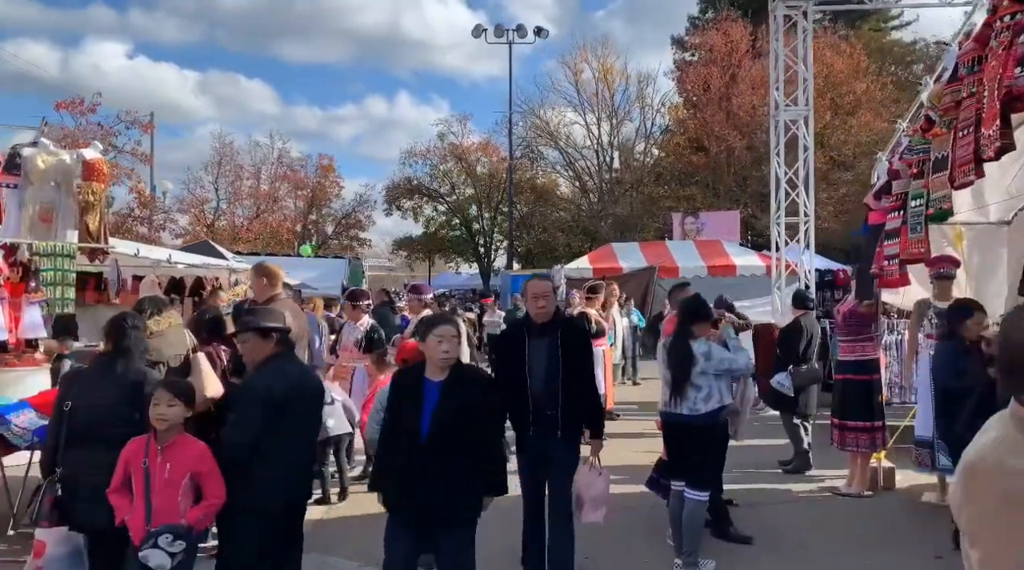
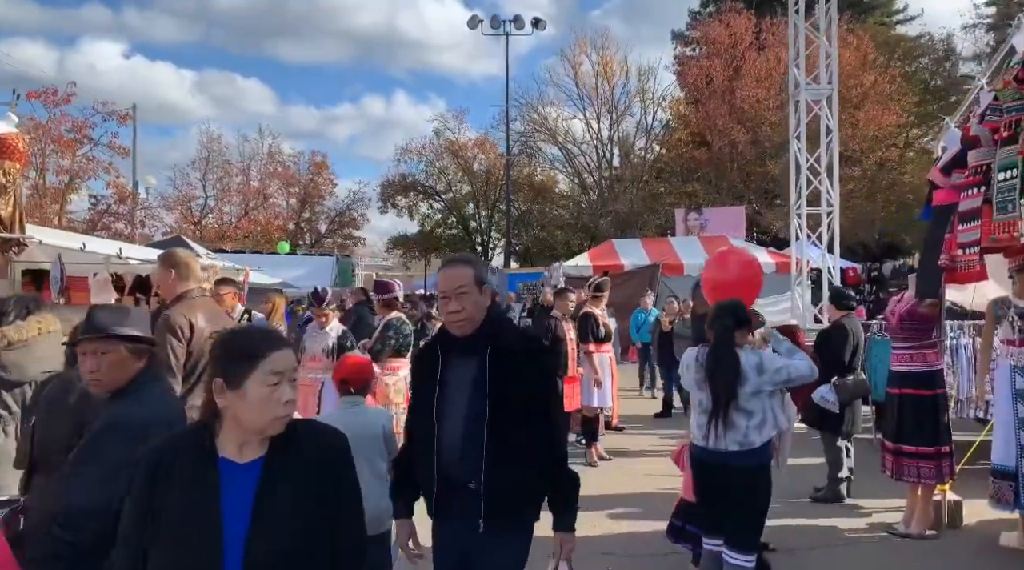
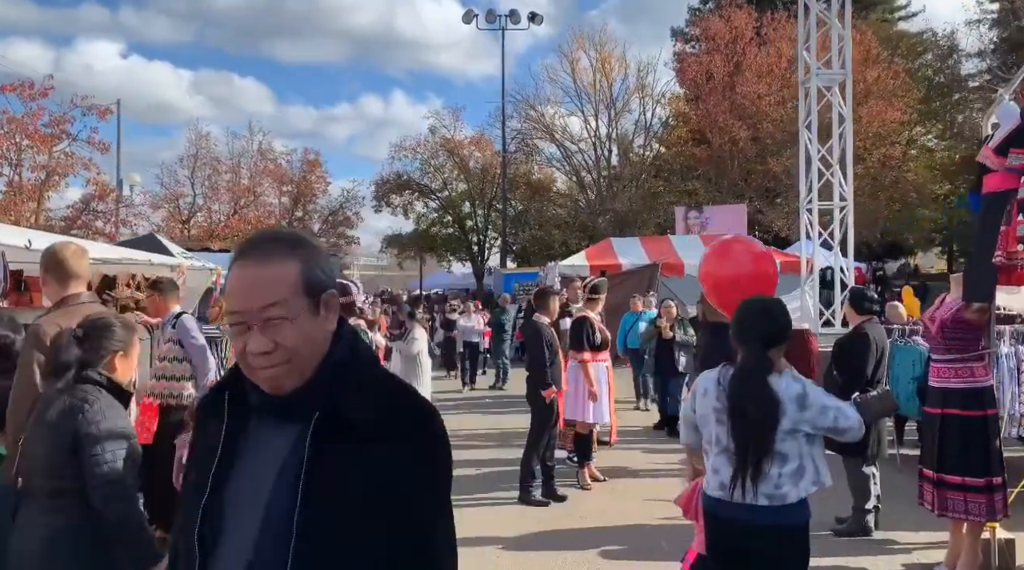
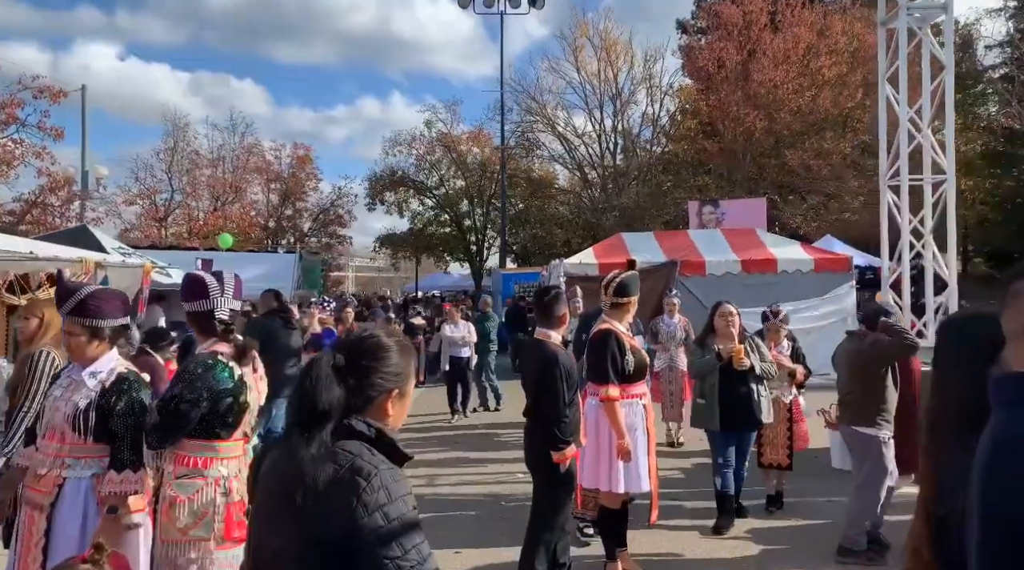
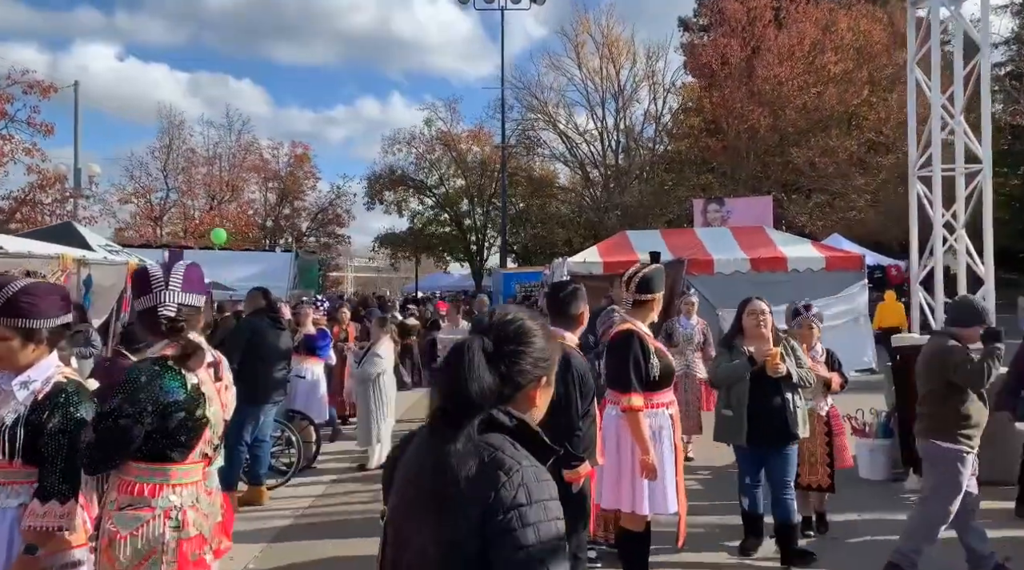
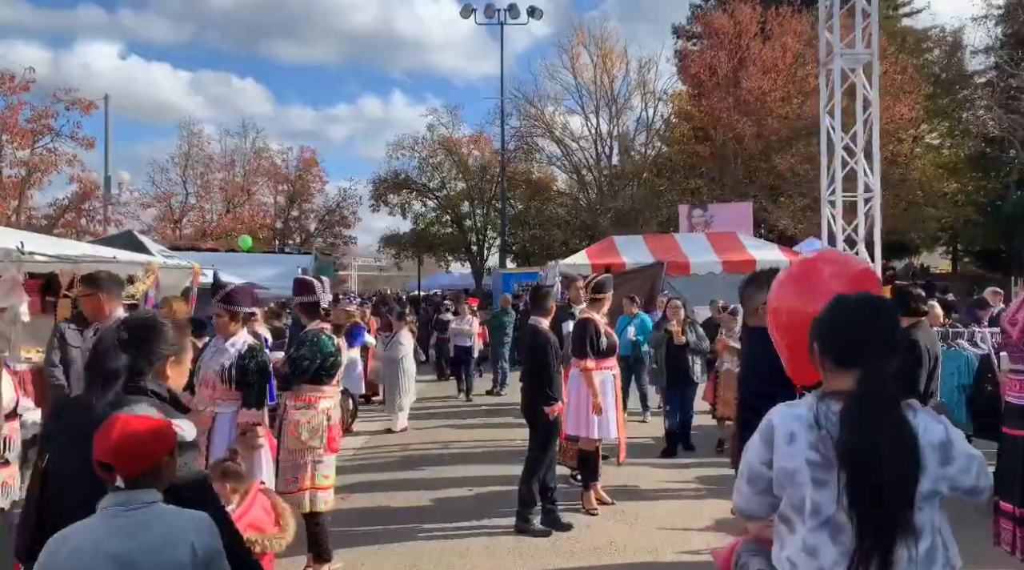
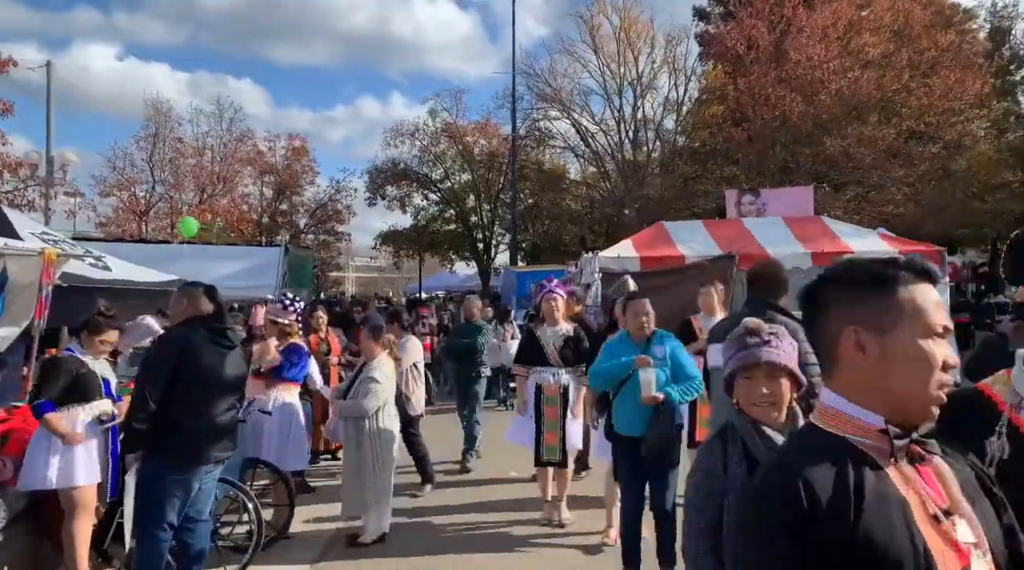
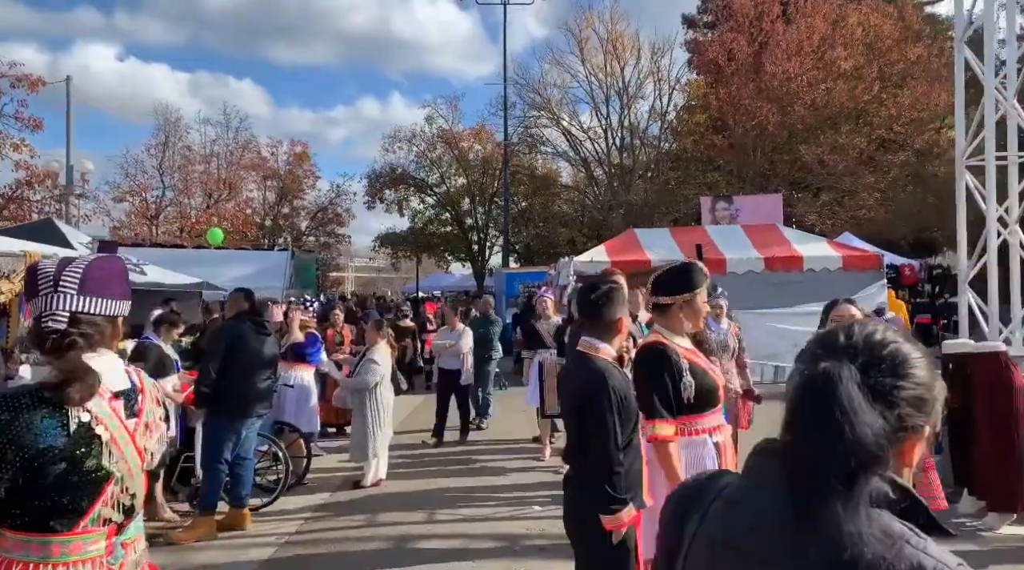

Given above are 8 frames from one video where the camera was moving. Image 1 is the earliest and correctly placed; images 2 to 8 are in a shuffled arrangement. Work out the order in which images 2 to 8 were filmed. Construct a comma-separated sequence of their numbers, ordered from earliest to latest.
2, 3, 6, 4, 5, 8, 7
